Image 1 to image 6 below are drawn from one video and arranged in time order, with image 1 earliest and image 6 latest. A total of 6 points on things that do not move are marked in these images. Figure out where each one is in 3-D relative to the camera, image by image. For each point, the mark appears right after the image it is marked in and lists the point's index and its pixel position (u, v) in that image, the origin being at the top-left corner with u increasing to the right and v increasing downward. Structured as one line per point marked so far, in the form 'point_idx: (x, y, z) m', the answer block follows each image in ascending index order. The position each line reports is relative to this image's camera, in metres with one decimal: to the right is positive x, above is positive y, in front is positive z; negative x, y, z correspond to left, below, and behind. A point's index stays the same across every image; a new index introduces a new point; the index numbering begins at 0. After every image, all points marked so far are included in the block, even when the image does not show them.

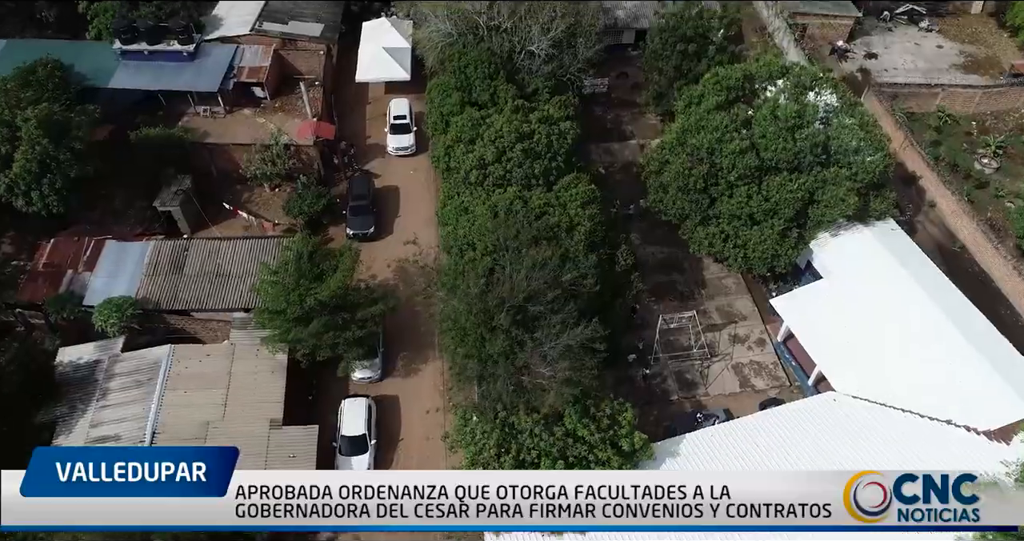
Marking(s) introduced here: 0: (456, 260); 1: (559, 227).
0: (-1.7, +0.3, +19.5) m
1: (+1.4, +1.3, +19.2) m
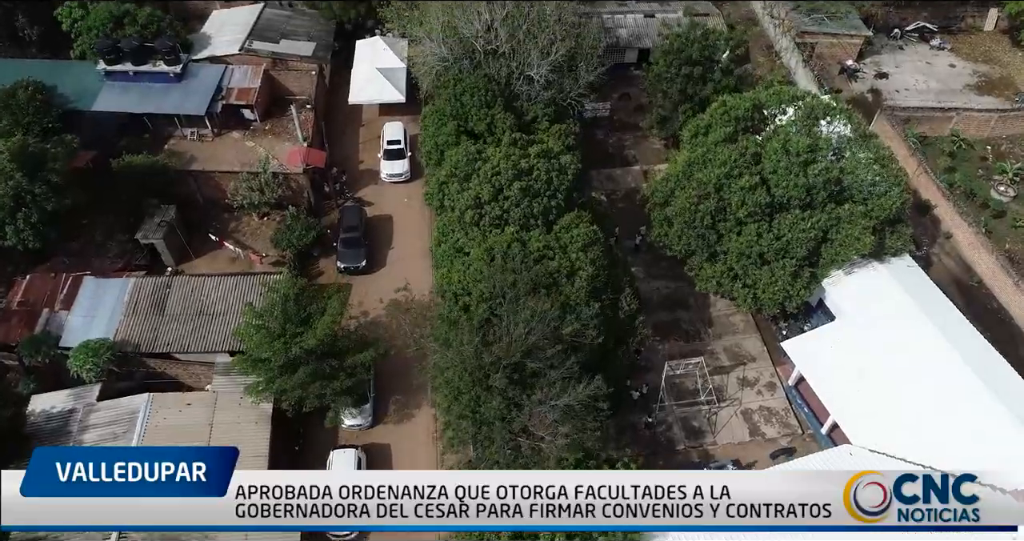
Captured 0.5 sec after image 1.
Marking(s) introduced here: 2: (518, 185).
0: (-1.8, -1.0, +18.4) m
1: (+1.3, 0.0, +18.1) m
2: (+0.2, +2.6, +19.4) m
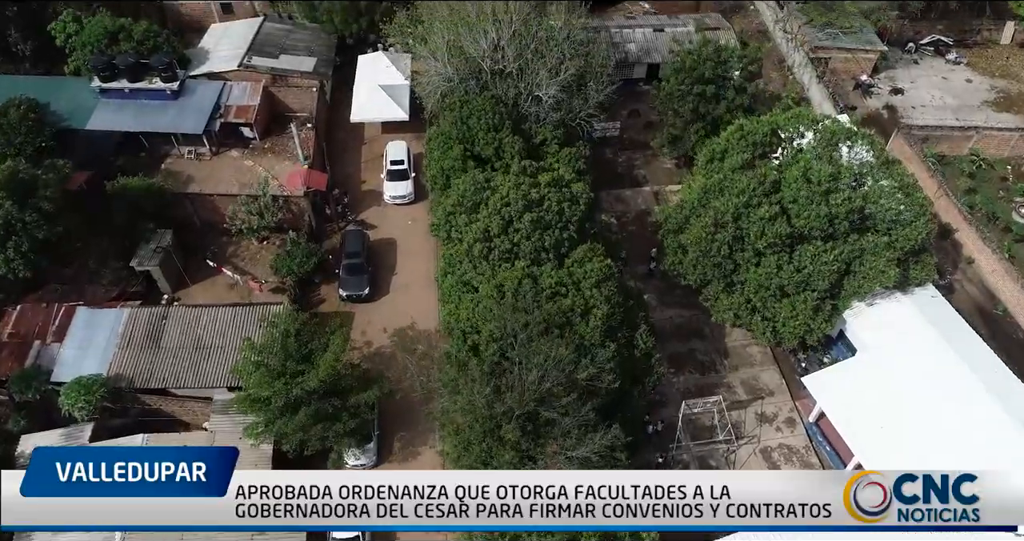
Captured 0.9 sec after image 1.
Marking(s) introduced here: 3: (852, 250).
0: (-1.4, -2.1, +17.6) m
1: (+1.6, -1.1, +17.3) m
2: (+0.5, +1.5, +18.5) m
3: (+10.5, +0.7, +19.8) m
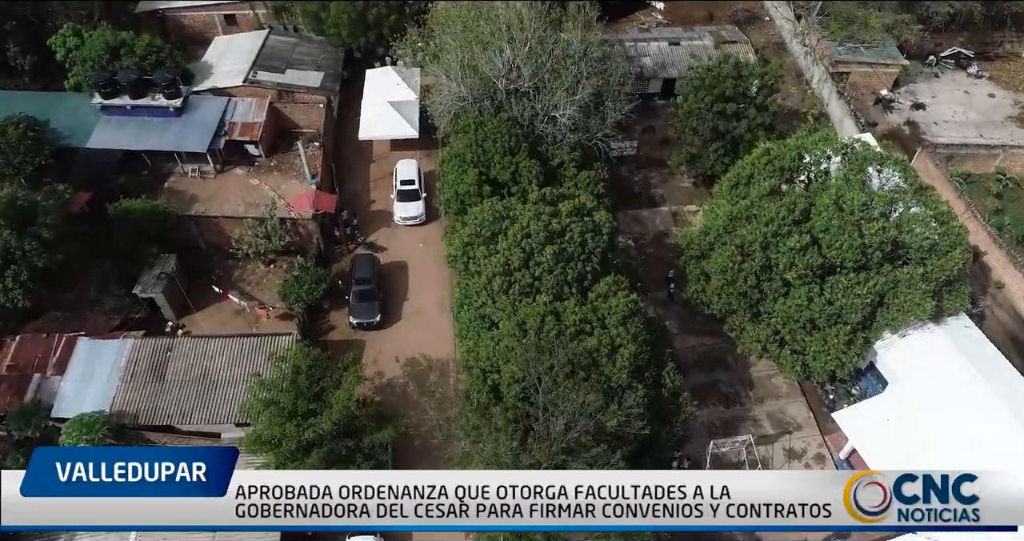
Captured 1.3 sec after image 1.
0: (-0.9, -3.1, +16.8) m
1: (+2.2, -2.0, +16.5) m
2: (+1.1, +0.6, +17.7) m
3: (+11.0, -0.3, +19.0) m
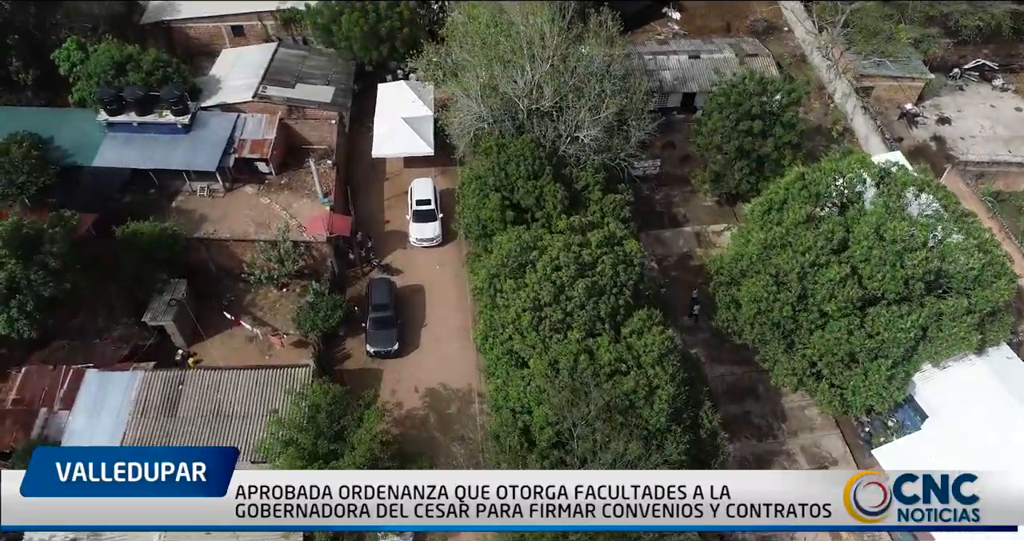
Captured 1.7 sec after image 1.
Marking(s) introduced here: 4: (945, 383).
0: (-0.1, -4.0, +16.0) m
1: (+3.0, -3.0, +15.7) m
2: (+1.9, -0.4, +17.0) m
3: (+11.8, -1.2, +18.3) m
4: (+13.4, -3.4, +19.8) m
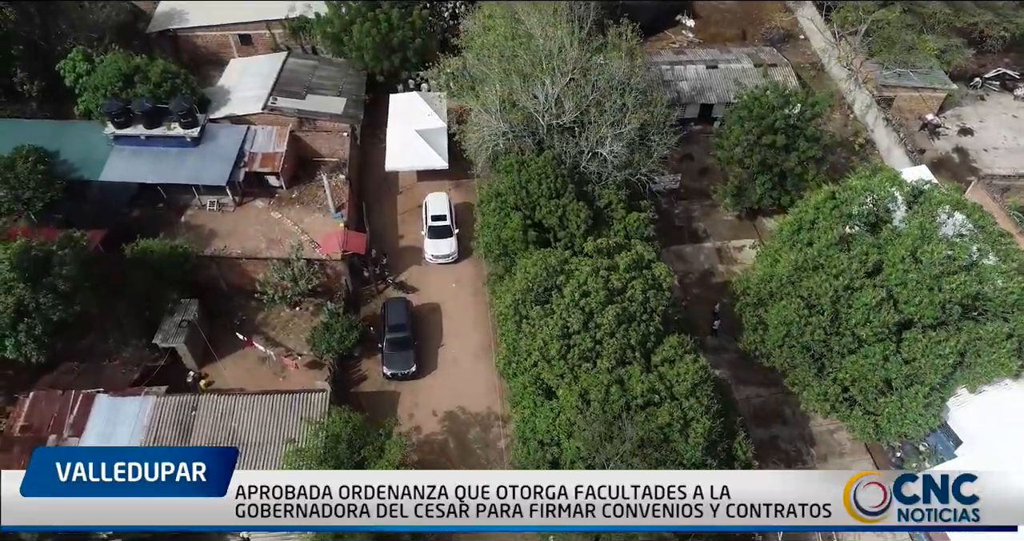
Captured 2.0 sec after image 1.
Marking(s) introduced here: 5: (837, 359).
0: (+0.6, -4.7, +15.5) m
1: (+3.7, -3.6, +15.1) m
2: (+2.6, -1.0, +16.4) m
3: (+12.5, -1.9, +17.7) m
4: (+14.1, -4.0, +19.3) m
5: (+9.6, -2.6, +18.9) m
